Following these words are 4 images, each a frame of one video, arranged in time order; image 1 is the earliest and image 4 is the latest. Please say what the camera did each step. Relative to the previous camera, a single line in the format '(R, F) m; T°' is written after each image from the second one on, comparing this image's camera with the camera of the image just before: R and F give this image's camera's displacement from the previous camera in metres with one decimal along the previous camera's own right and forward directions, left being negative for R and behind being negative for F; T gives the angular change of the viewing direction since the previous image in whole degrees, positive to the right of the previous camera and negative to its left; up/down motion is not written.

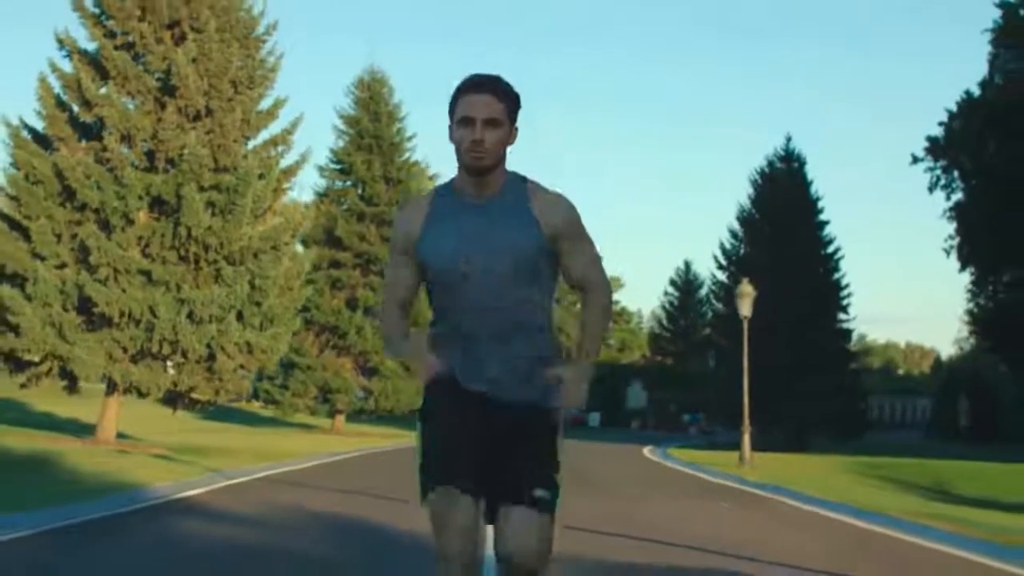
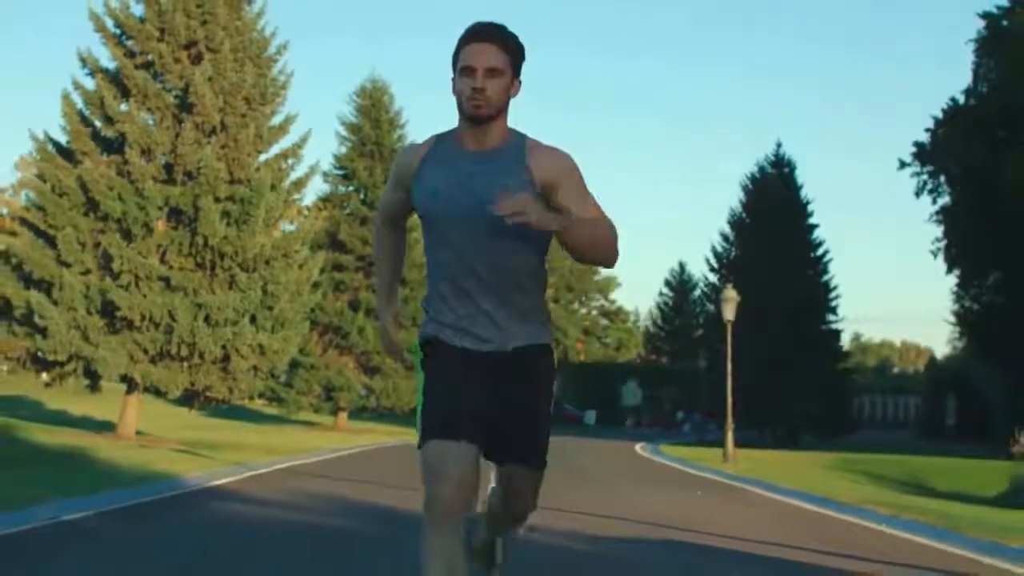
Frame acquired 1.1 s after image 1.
(0.0, -1.1) m; 0°
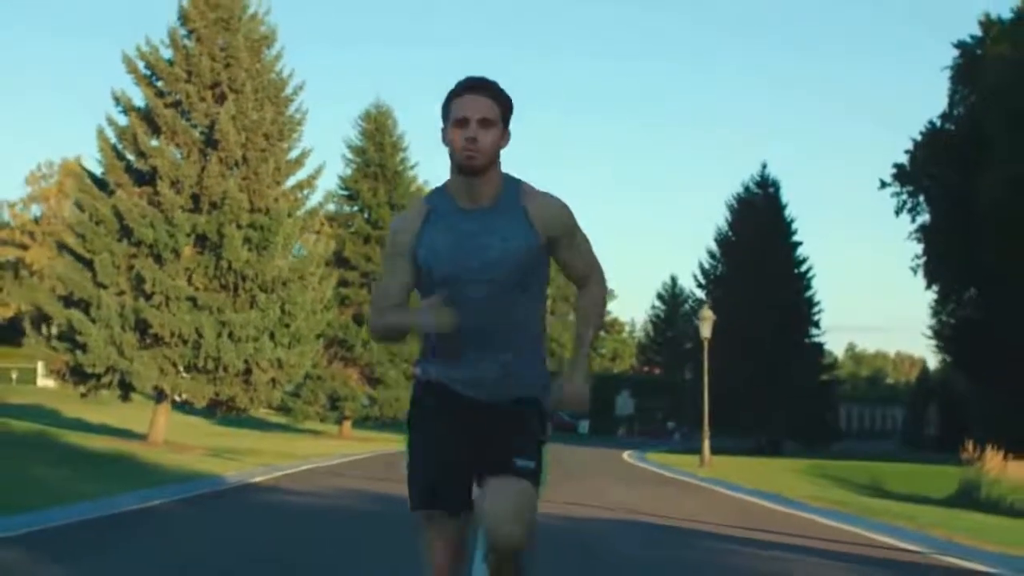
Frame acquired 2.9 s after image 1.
(0.0, -1.9) m; 0°
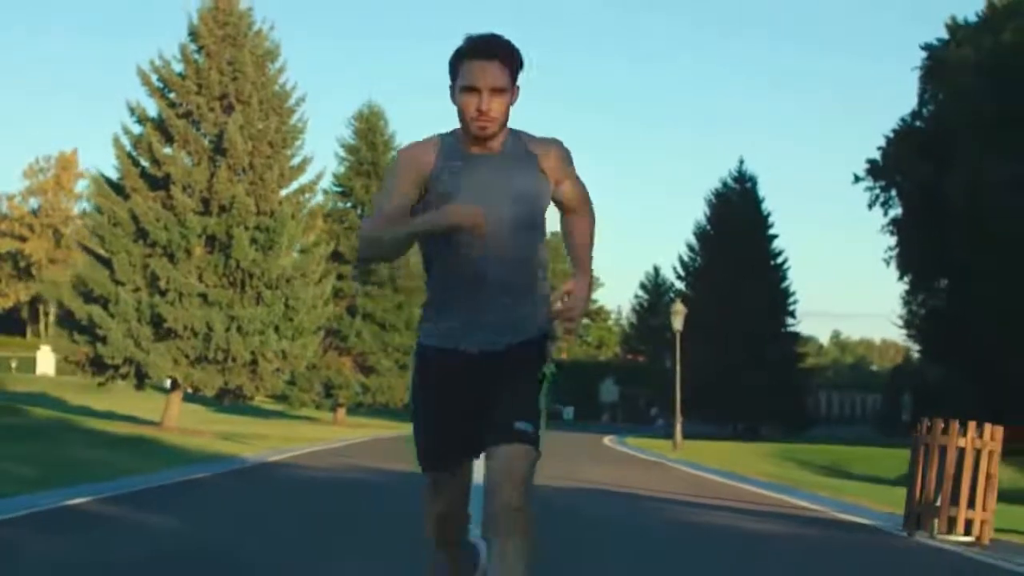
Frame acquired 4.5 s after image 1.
(0.0, -1.7) m; 0°
